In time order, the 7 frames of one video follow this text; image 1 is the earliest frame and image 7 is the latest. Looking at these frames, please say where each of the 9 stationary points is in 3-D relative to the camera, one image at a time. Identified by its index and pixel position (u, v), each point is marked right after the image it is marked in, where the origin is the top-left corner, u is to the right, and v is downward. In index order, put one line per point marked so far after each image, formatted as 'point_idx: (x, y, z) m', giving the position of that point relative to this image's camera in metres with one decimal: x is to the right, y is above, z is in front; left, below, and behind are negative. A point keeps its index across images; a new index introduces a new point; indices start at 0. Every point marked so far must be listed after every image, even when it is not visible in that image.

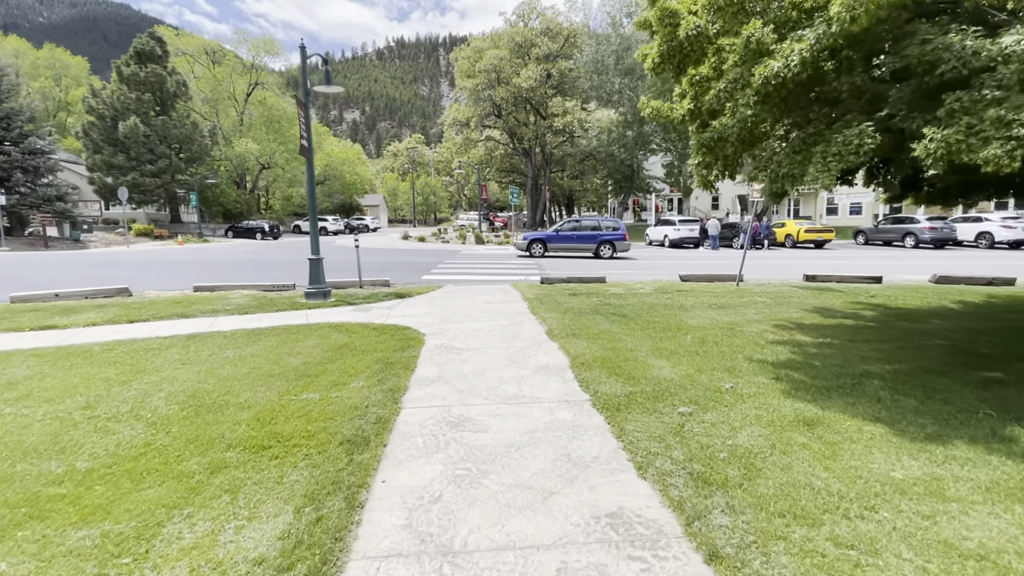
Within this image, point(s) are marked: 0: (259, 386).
0: (-2.4, -0.9, +4.6) m
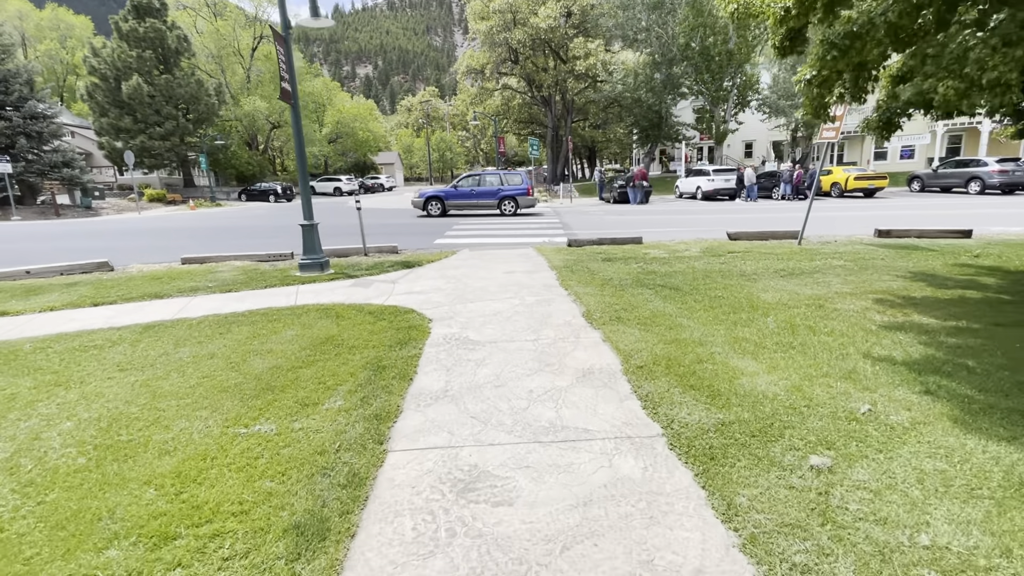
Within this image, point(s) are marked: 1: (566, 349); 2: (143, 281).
0: (-2.2, -0.9, +3.4) m
1: (+0.5, -0.5, +4.3) m
2: (-6.2, +0.1, +8.1) m
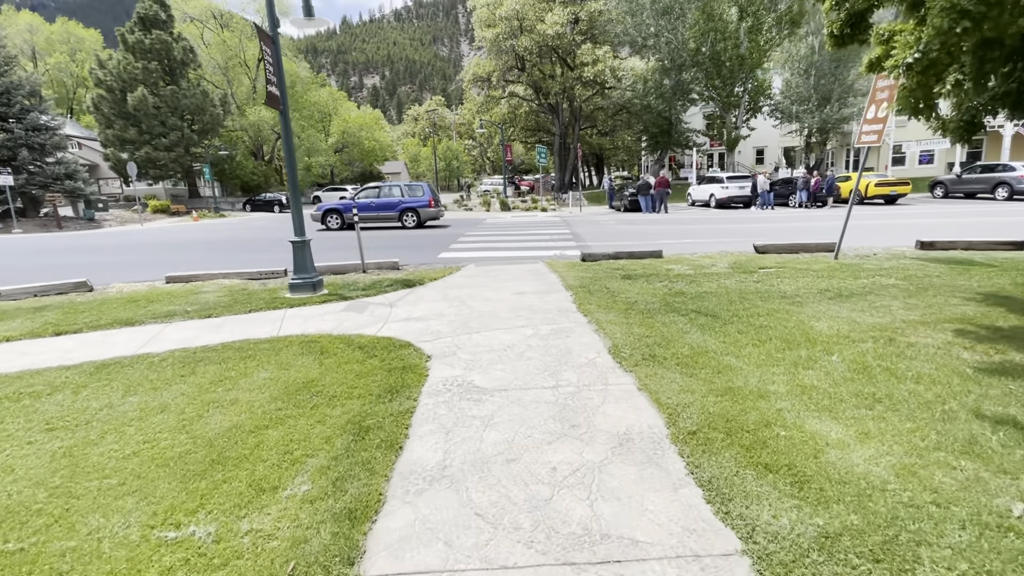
0: (-2.1, -1.1, +2.6) m
1: (+0.6, -0.8, +3.5) m
2: (-6.1, -0.2, +7.4) m
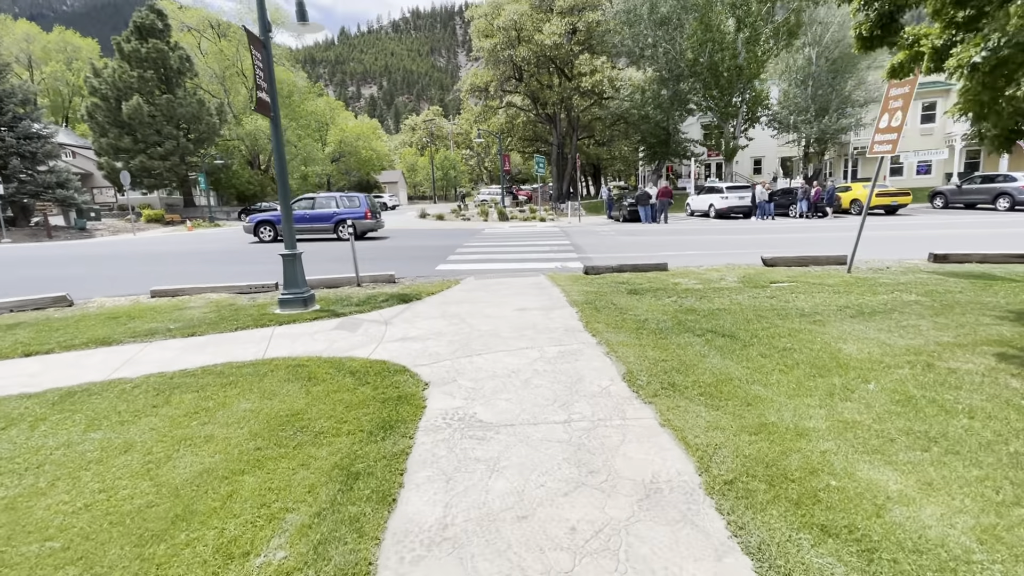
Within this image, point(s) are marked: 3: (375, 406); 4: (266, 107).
0: (-2.0, -1.3, +2.2) m
1: (+0.6, -1.0, +3.1) m
2: (-6.1, -0.5, +7.0) m
3: (-1.1, -0.9, +3.7) m
4: (-3.5, +2.6, +6.8) m
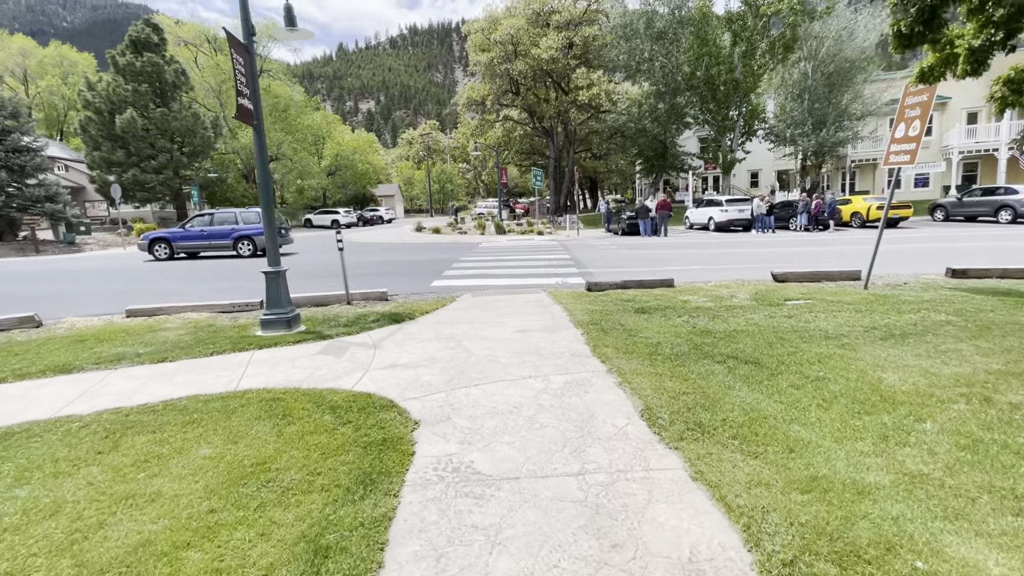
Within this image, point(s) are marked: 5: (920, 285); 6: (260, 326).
0: (-2.0, -1.4, +1.6) m
1: (+0.7, -1.1, +2.6) m
2: (-6.1, -0.8, +6.5) m
3: (-1.0, -1.1, +3.2) m
4: (-3.5, +2.3, +6.4) m
5: (+7.0, +0.1, +8.2) m
6: (-3.7, -0.5, +7.0) m
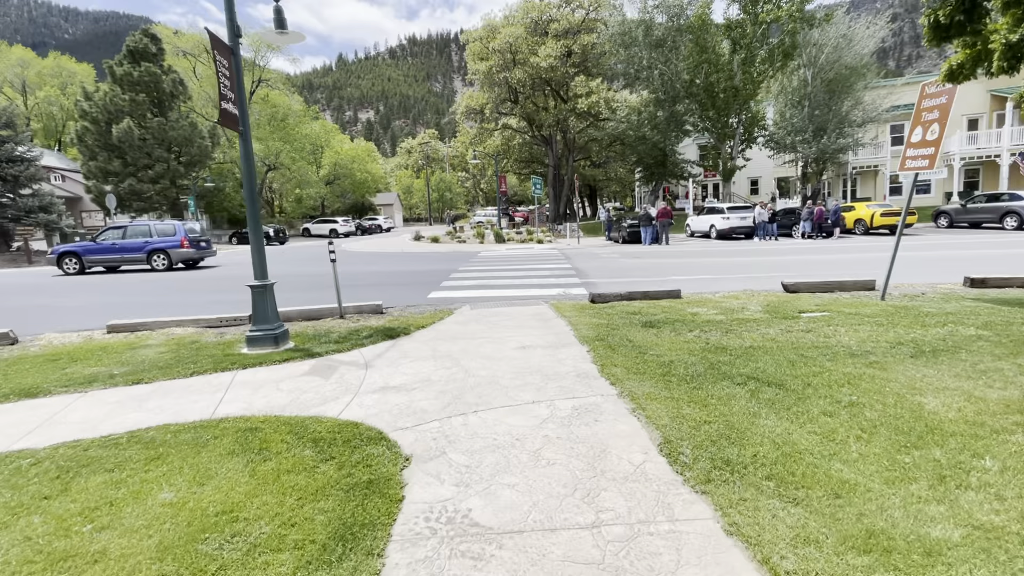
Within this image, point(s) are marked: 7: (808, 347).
0: (-2.0, -1.5, +1.2) m
1: (+0.7, -1.2, +2.2) m
2: (-6.0, -1.0, +6.1) m
3: (-1.0, -1.2, +2.8) m
4: (-3.5, +2.1, +6.0) m
5: (+7.0, -0.1, +7.9) m
6: (-3.7, -0.7, +6.6) m
7: (+3.3, -0.7, +5.4) m
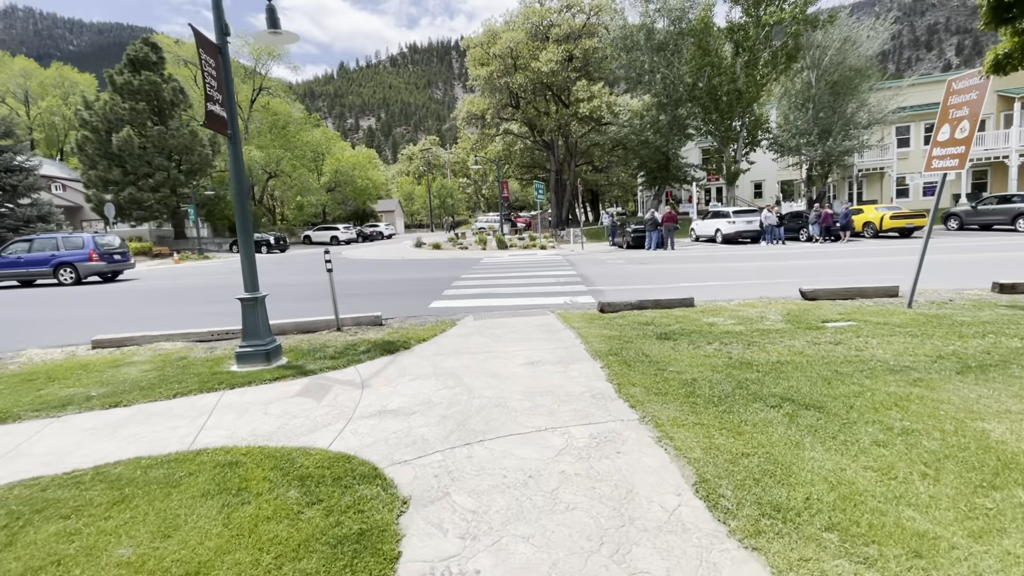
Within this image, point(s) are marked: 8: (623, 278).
0: (-1.9, -1.6, +0.8) m
1: (+0.8, -1.3, +1.8) m
2: (-6.0, -1.1, +5.7) m
3: (-0.9, -1.3, +2.4) m
4: (-3.4, +1.9, +5.7) m
5: (+7.1, -0.2, +7.4) m
6: (-3.6, -0.9, +6.2) m
7: (+3.4, -0.8, +5.0) m
8: (+3.1, +0.3, +13.5) m
